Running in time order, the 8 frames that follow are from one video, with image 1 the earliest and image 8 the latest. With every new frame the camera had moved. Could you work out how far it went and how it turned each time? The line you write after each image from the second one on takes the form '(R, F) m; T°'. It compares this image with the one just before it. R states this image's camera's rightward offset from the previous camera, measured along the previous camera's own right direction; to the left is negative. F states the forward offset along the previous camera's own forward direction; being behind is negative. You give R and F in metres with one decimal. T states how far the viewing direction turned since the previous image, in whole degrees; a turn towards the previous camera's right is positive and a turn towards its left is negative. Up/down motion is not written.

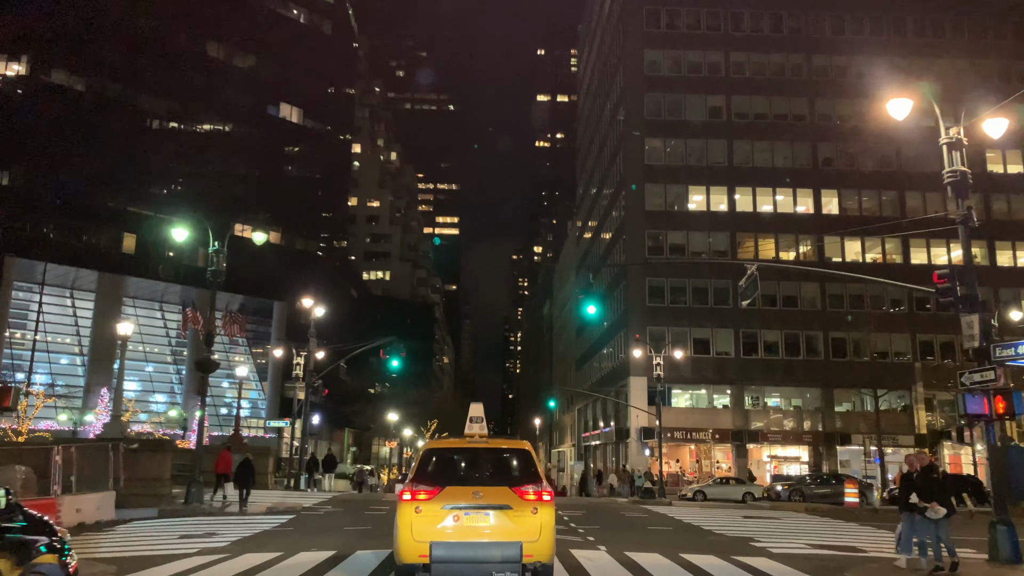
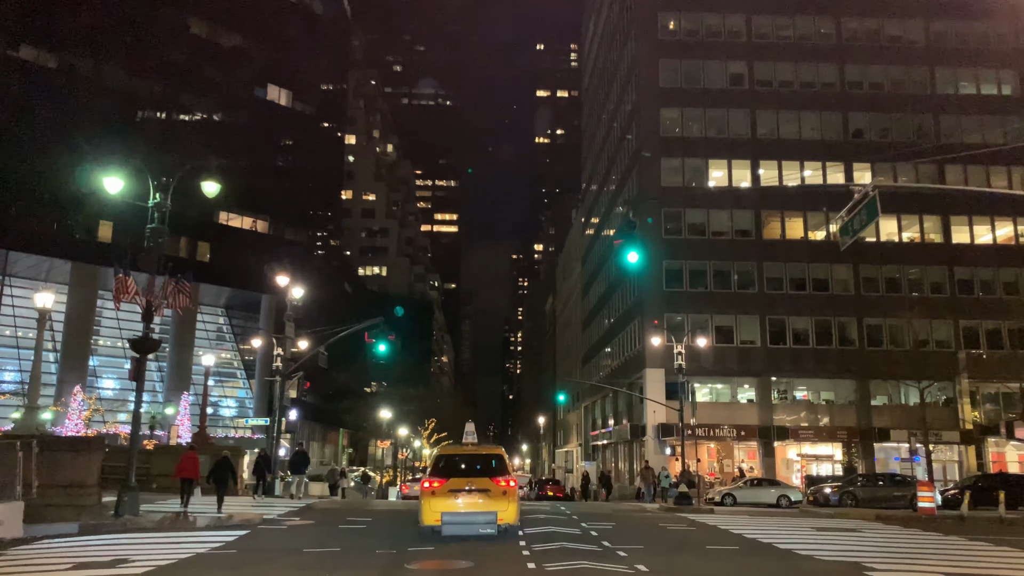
(-0.3, +4.5) m; 0°
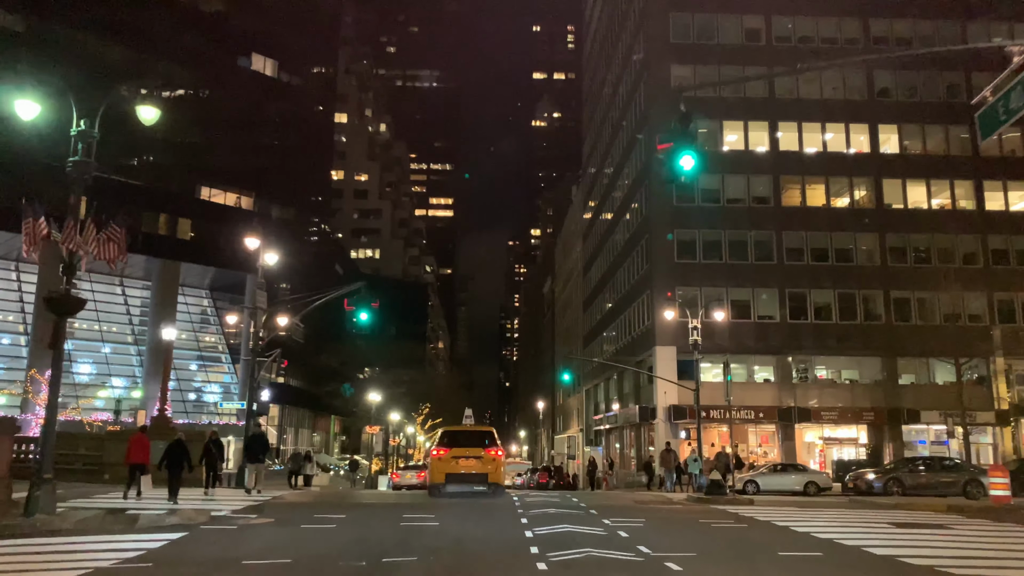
(-0.2, +3.5) m; 0°
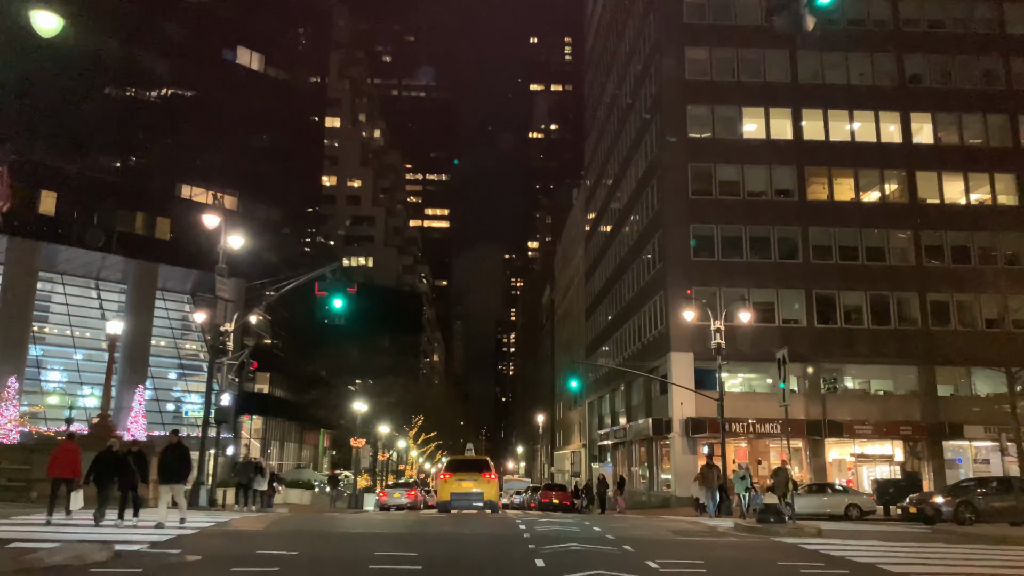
(-0.2, +3.9) m; 0°
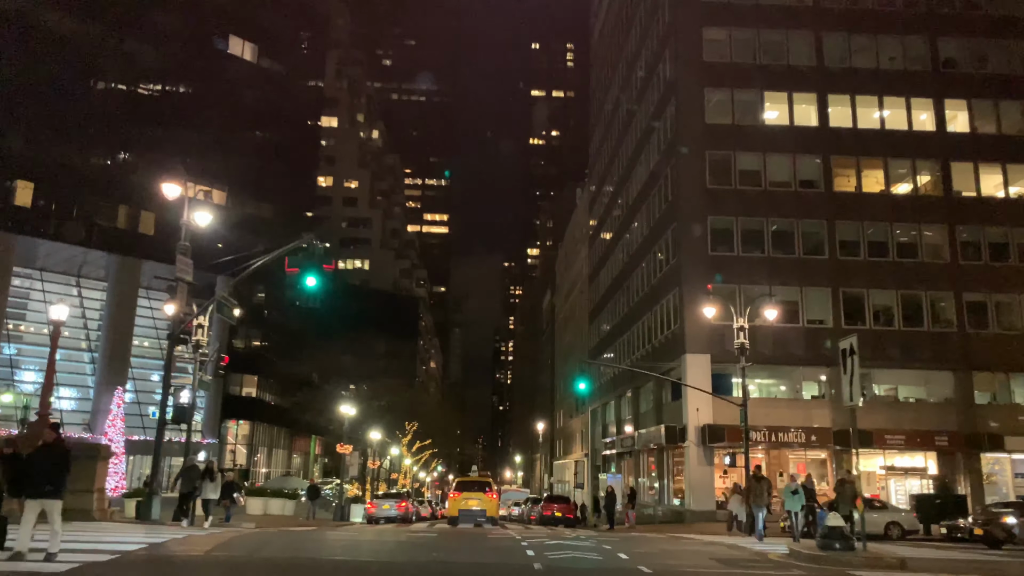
(-0.2, +3.0) m; 0°
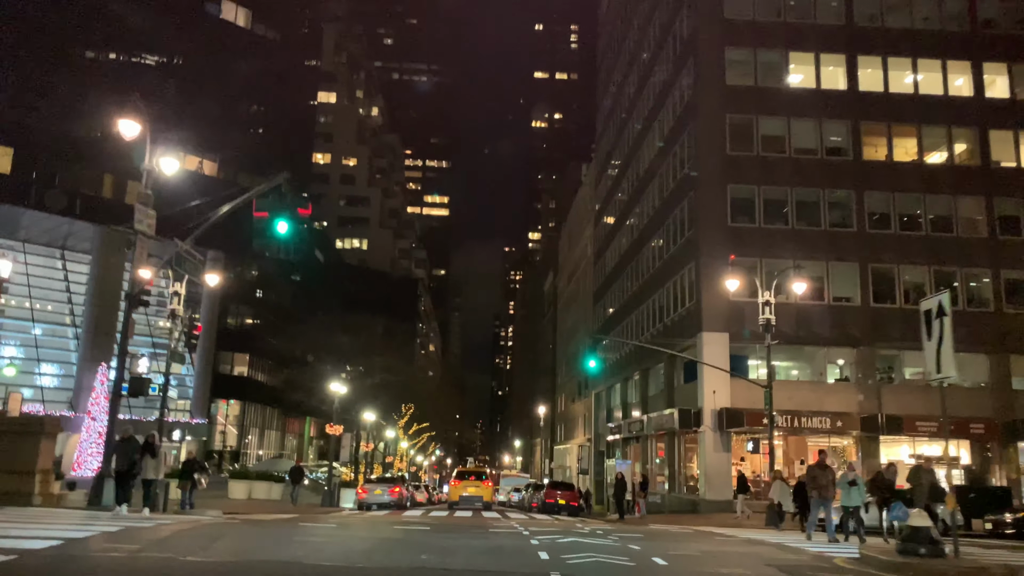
(-0.2, +2.5) m; 0°
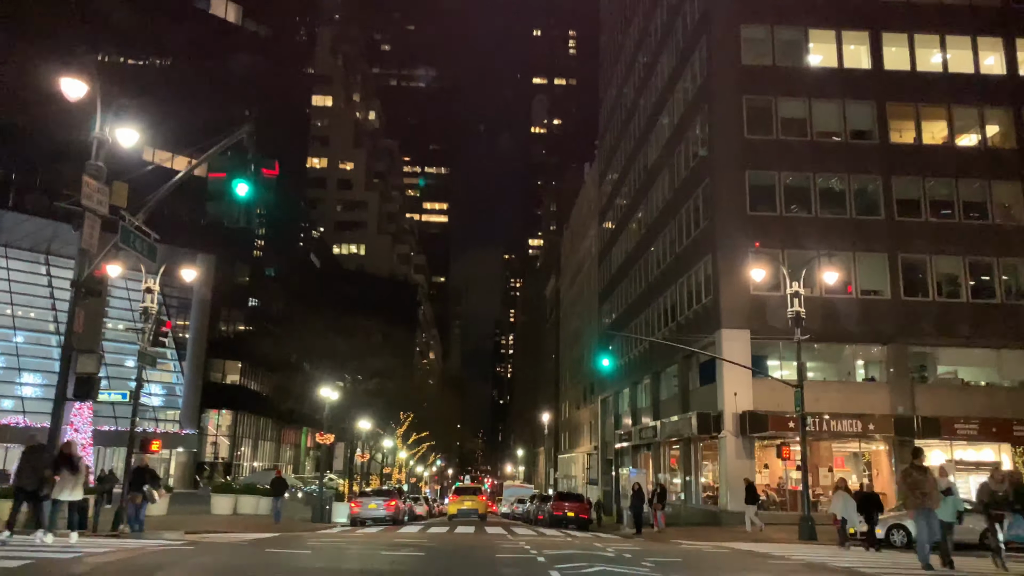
(-0.1, +2.4) m; 0°
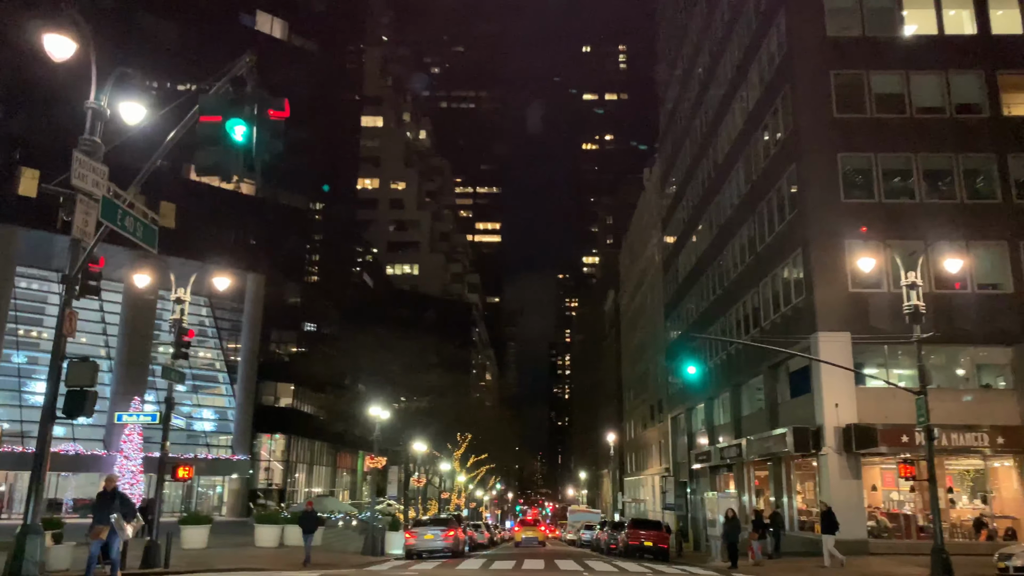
(-0.4, +2.9) m; -4°
